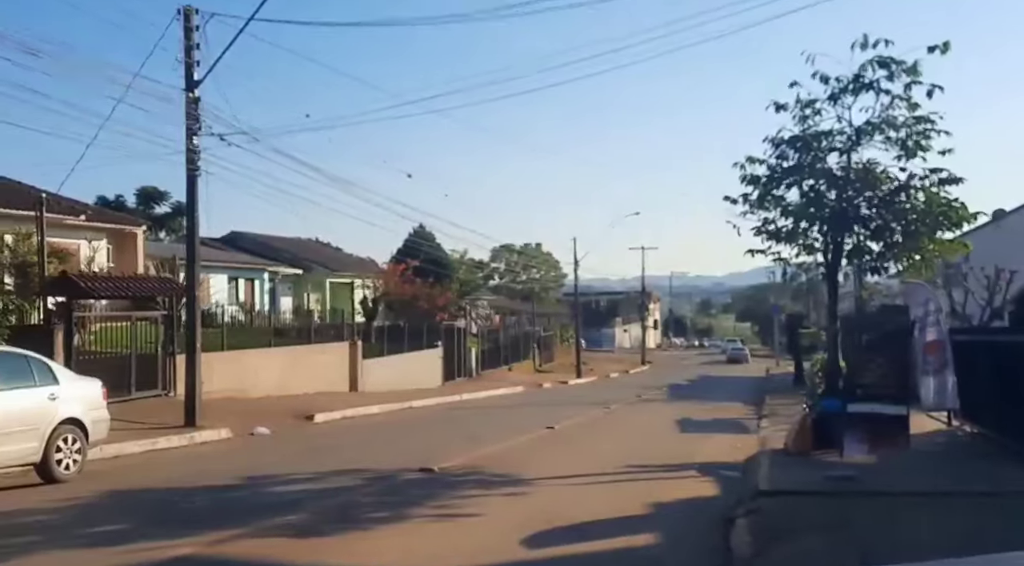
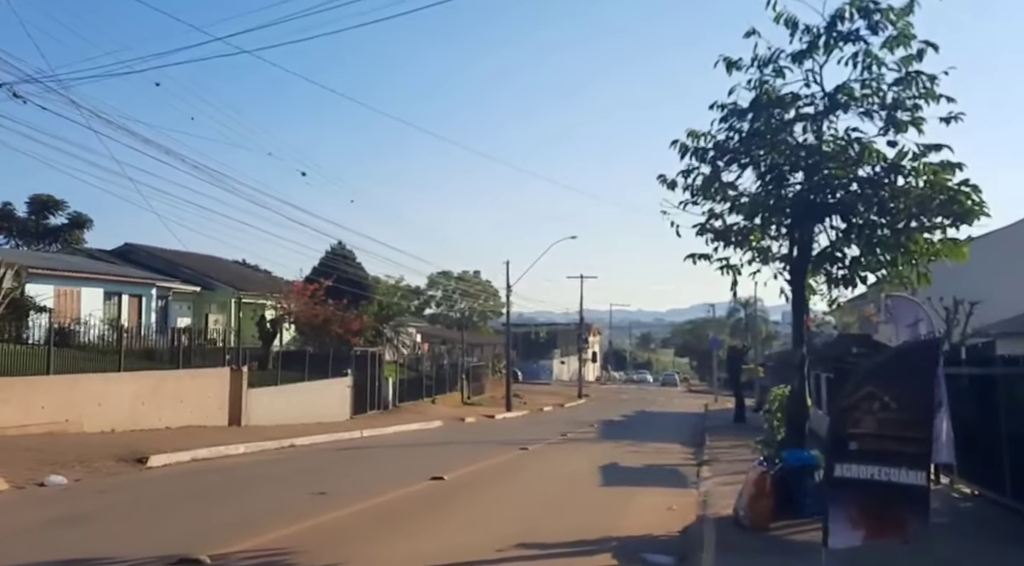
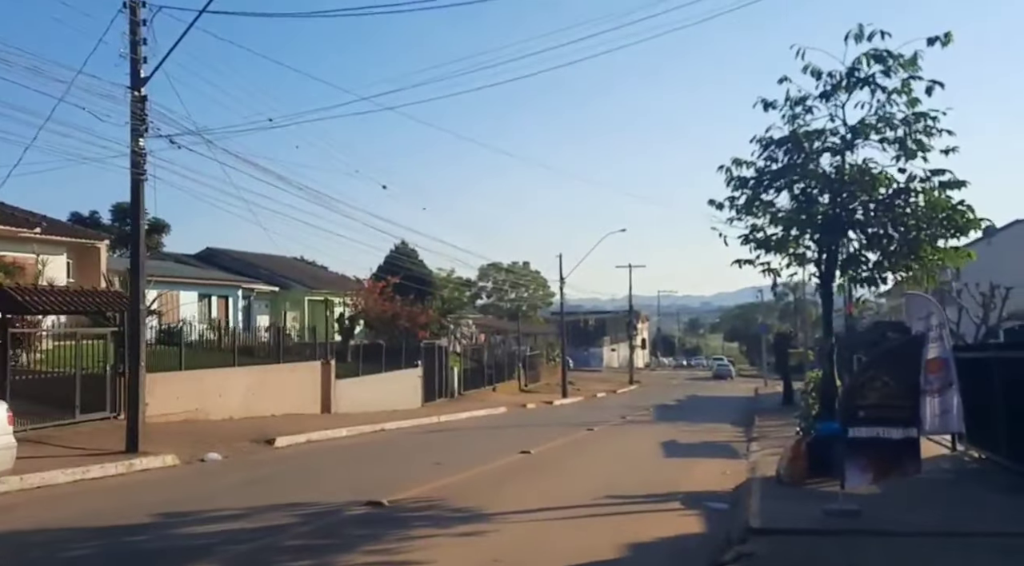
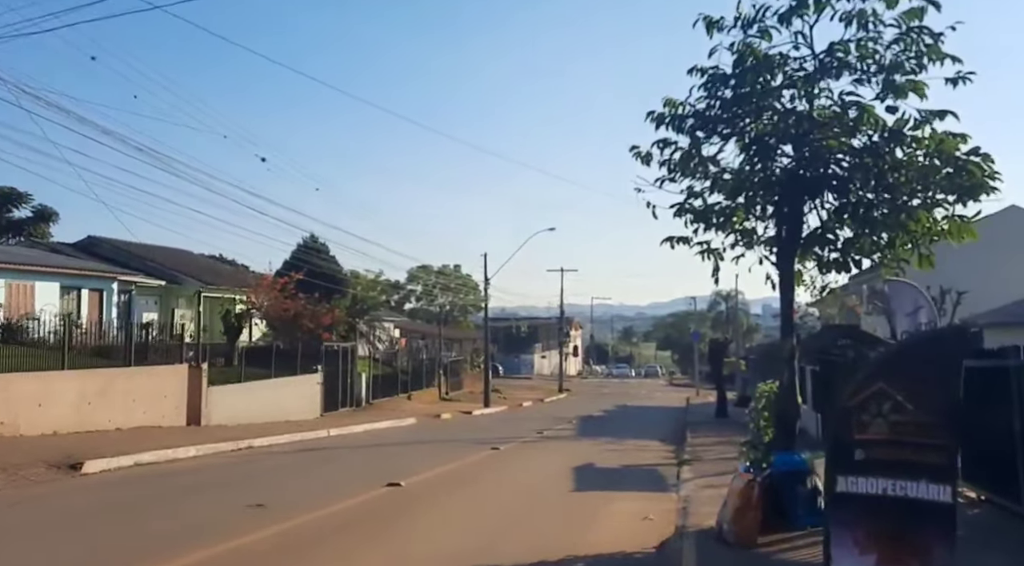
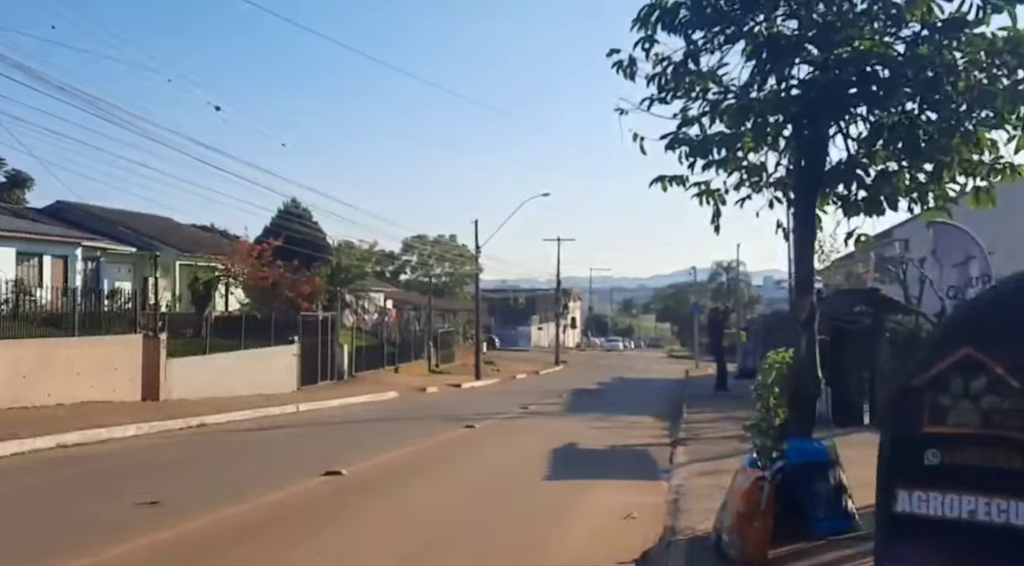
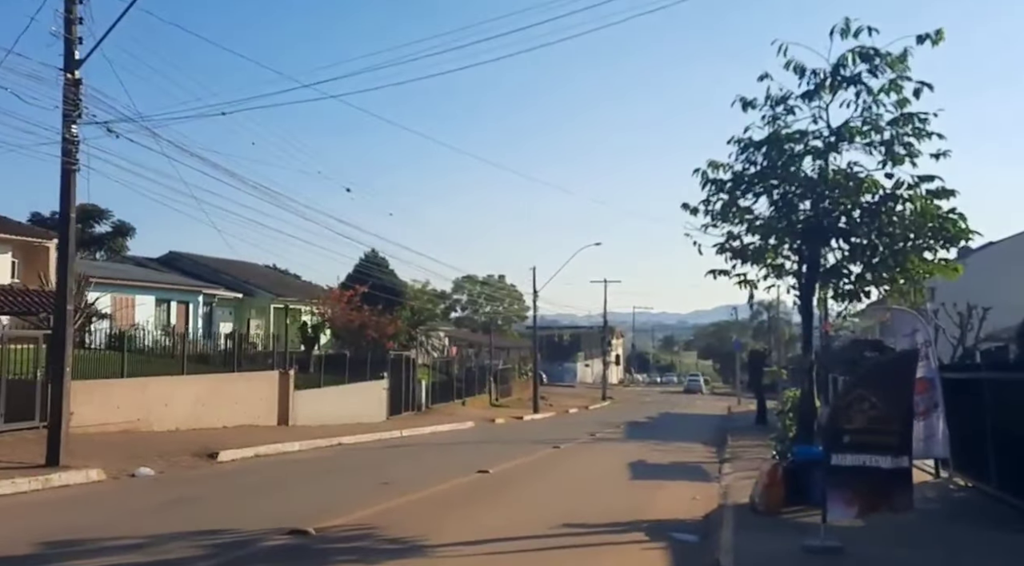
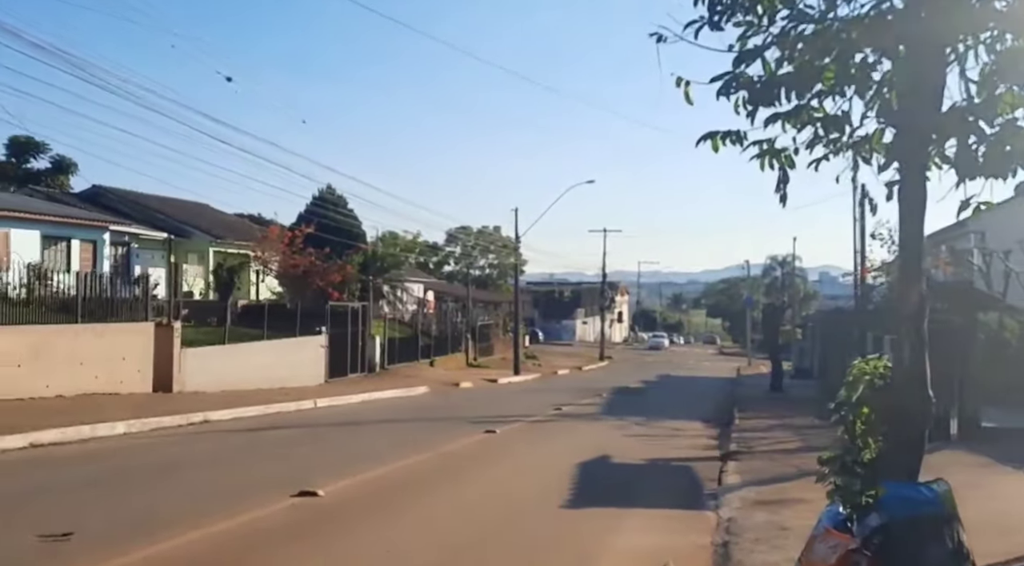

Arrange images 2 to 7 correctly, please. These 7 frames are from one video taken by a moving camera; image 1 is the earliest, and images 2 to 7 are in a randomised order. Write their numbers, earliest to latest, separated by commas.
3, 6, 2, 4, 5, 7
